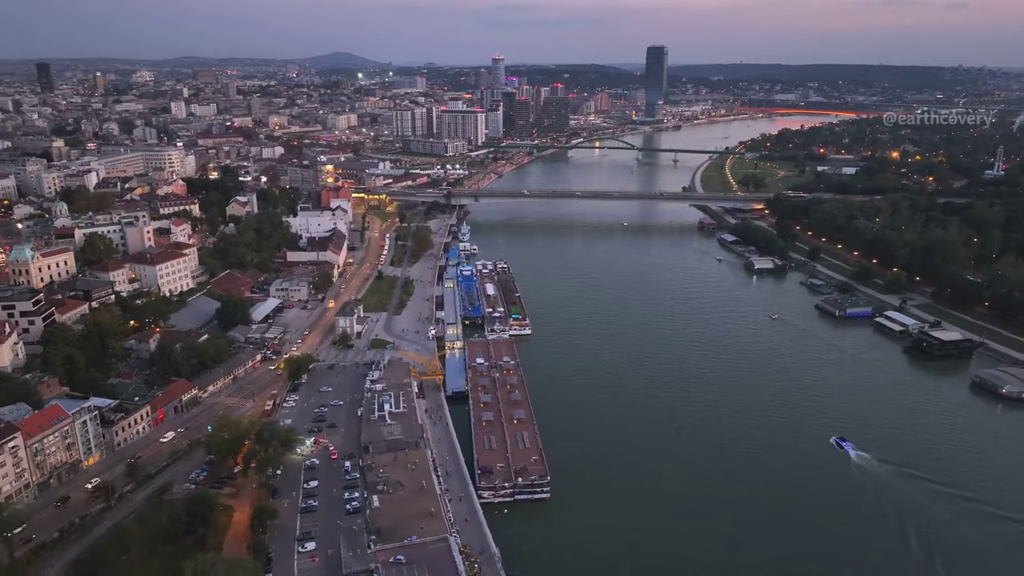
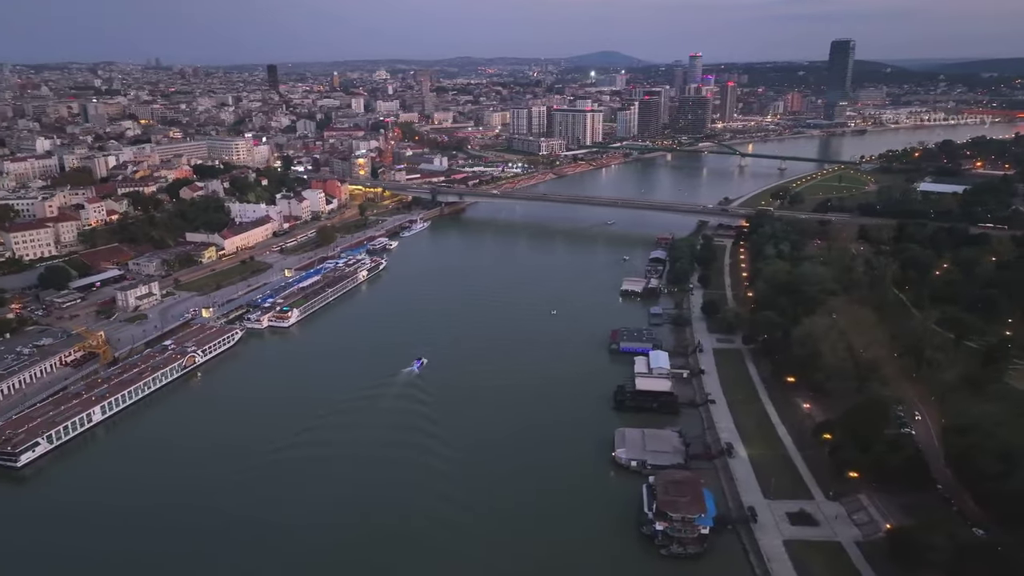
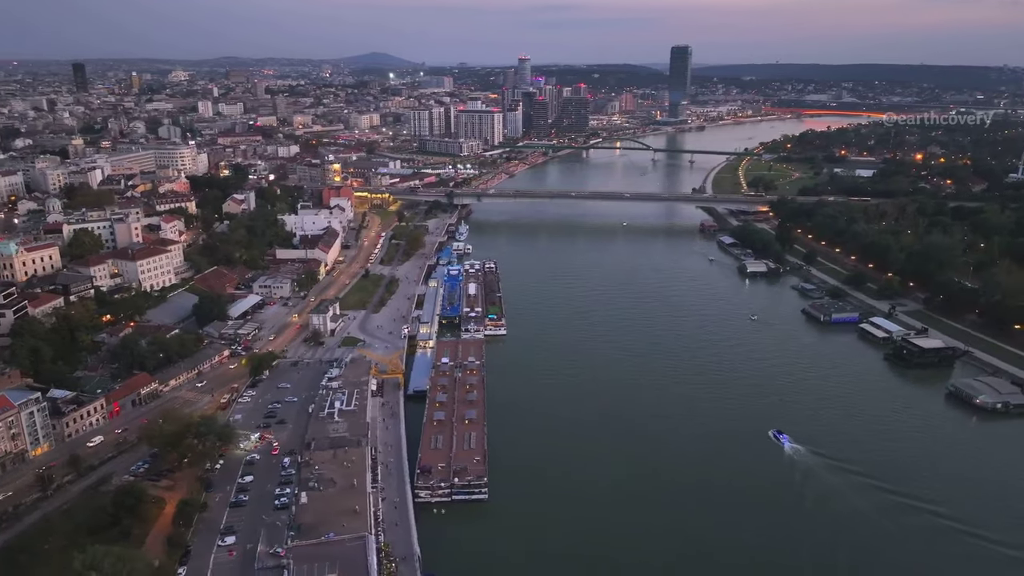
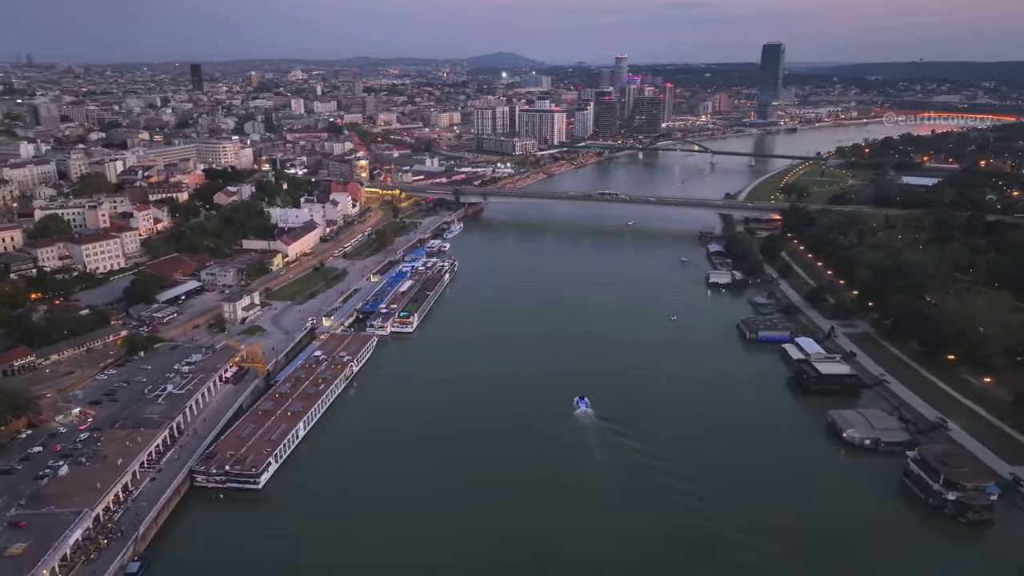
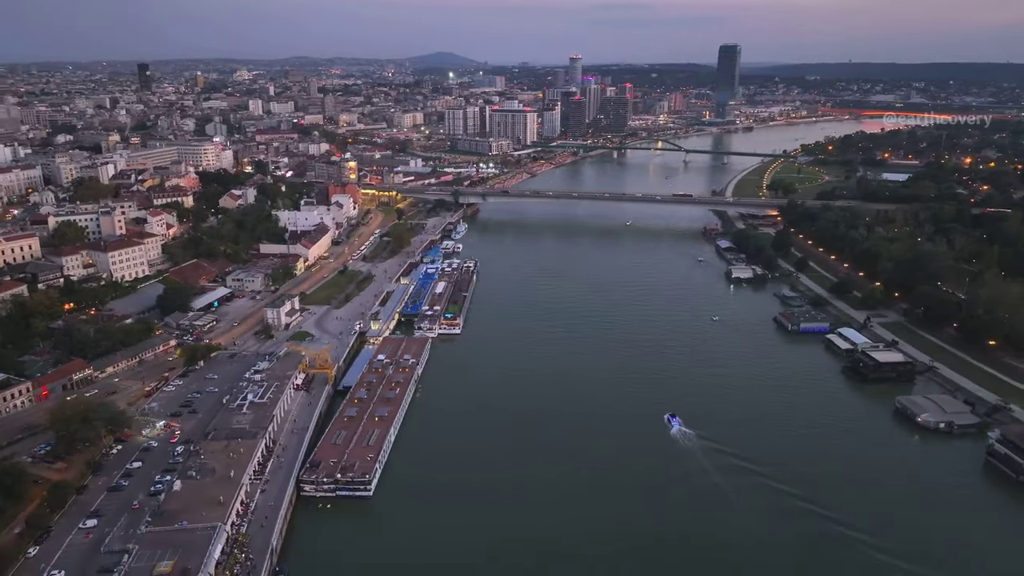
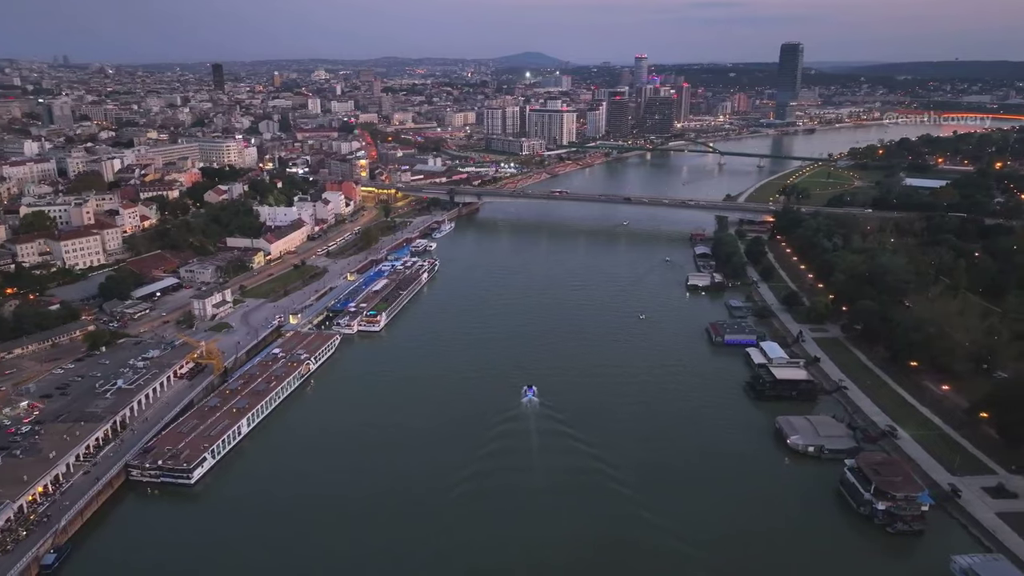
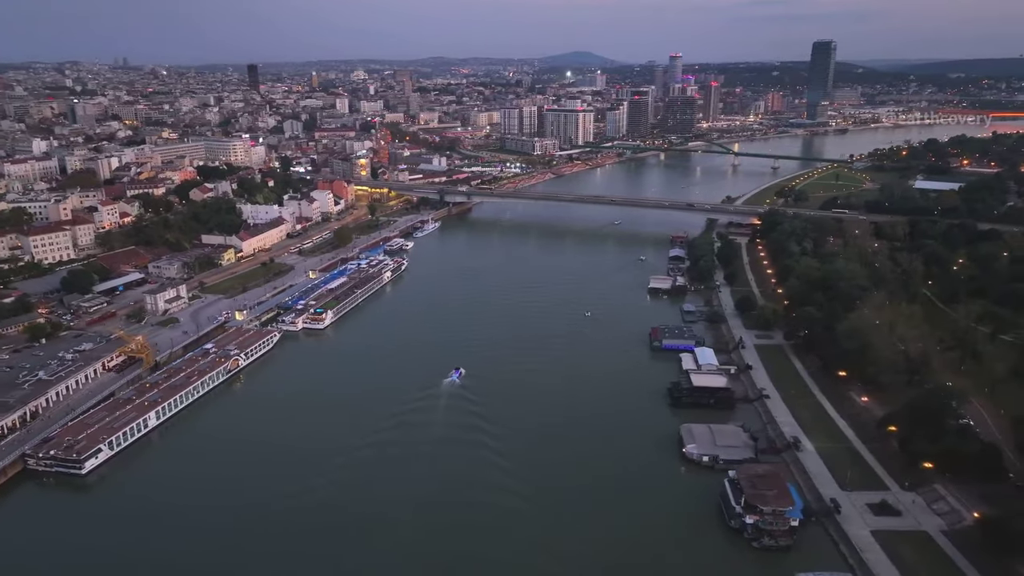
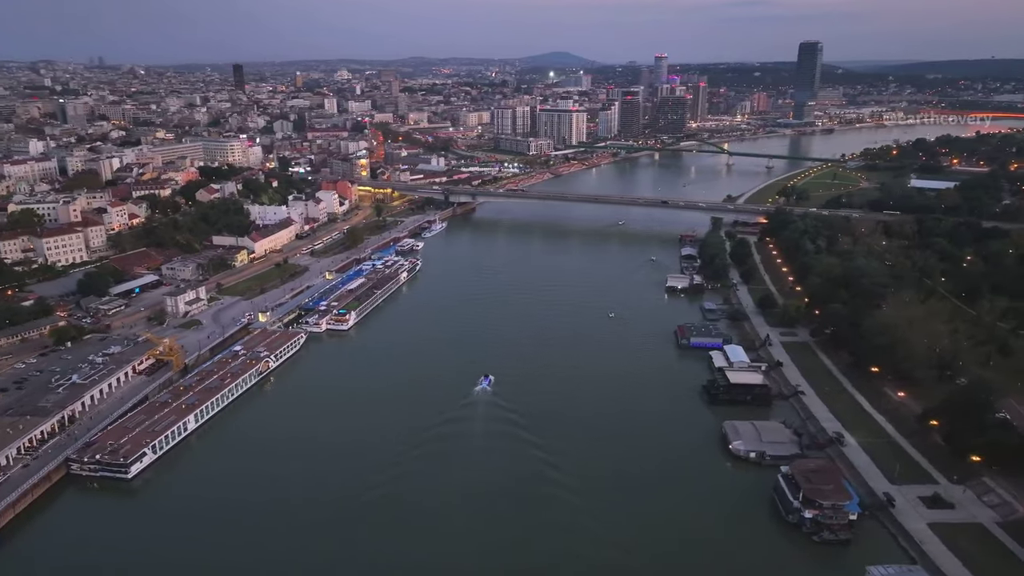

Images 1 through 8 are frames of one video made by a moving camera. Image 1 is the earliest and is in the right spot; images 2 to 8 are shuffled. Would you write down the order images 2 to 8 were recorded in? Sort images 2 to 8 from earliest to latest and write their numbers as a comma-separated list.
3, 5, 4, 6, 8, 7, 2
